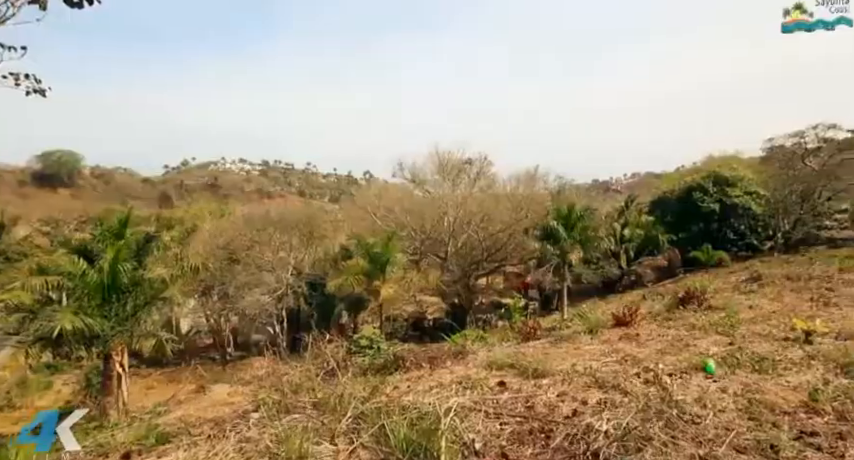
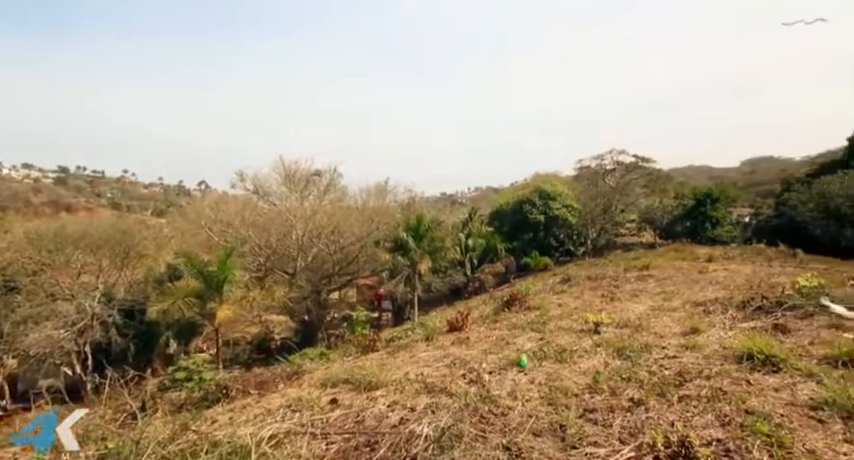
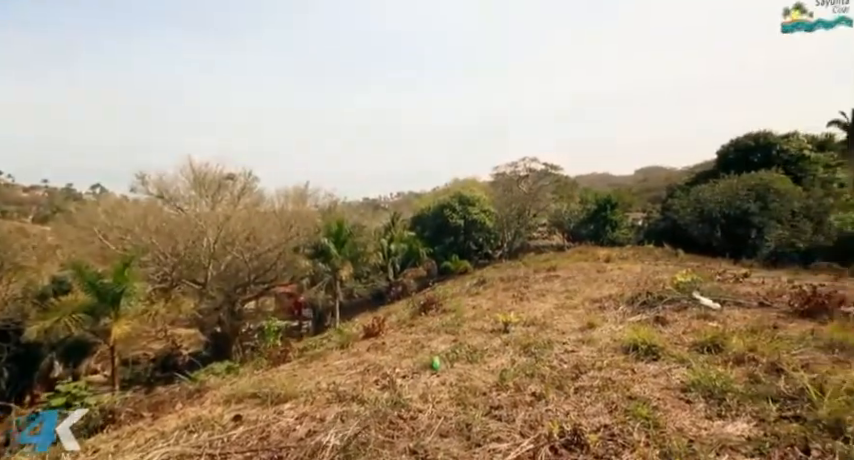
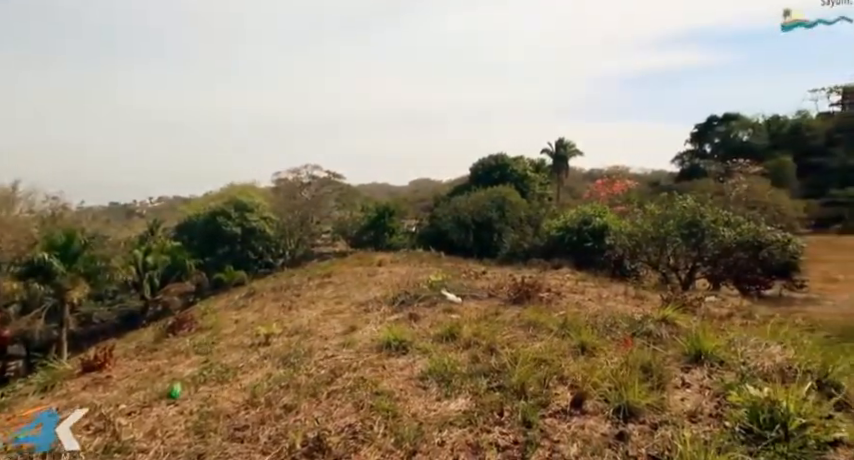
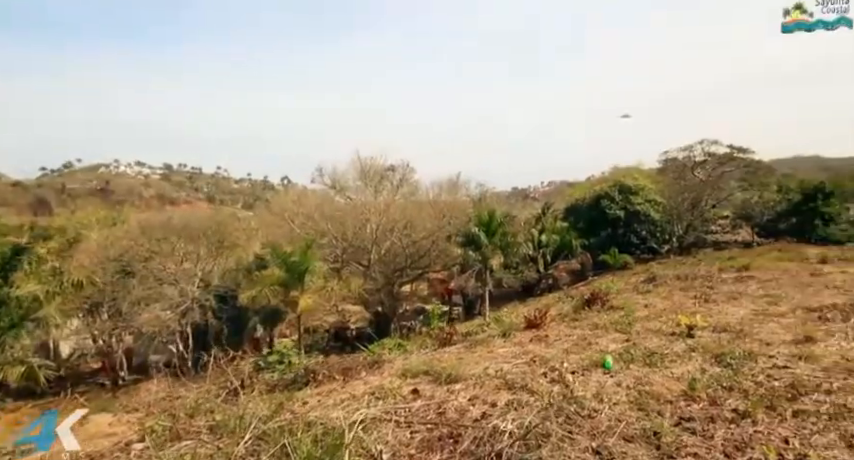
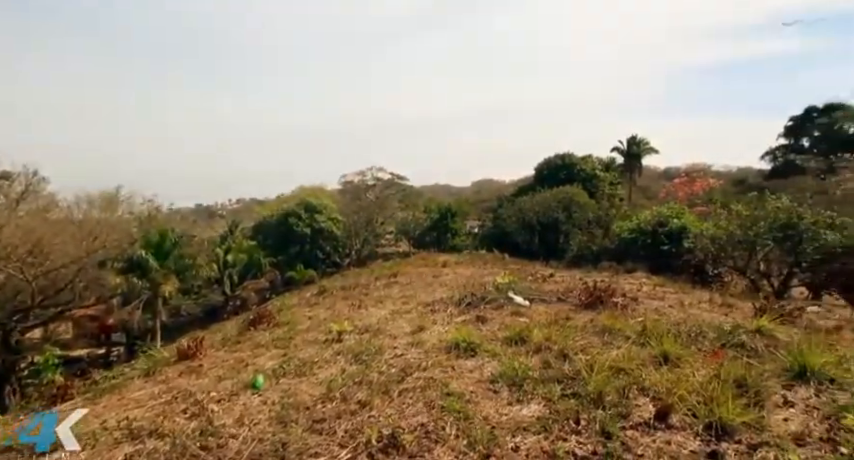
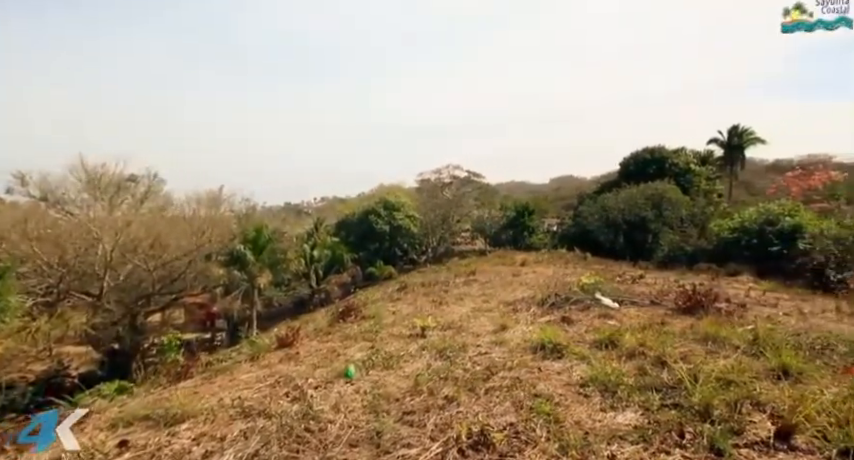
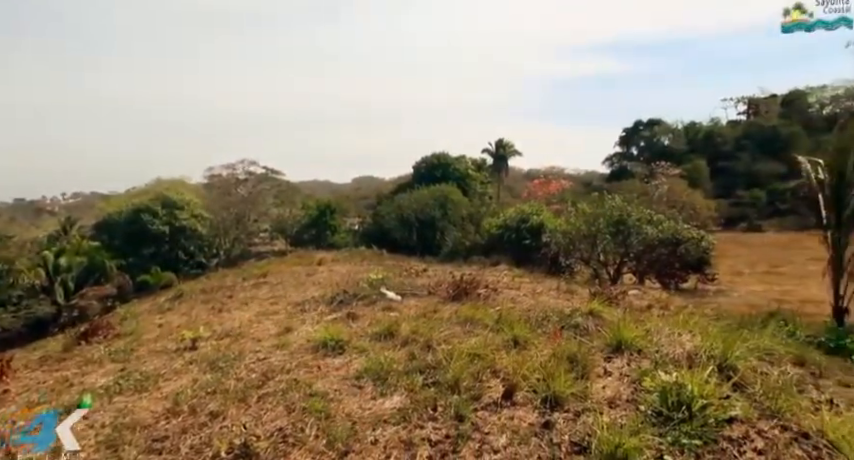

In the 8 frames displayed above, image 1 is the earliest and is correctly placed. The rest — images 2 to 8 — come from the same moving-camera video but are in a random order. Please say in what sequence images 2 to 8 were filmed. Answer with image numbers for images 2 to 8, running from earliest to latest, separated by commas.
5, 2, 3, 7, 6, 4, 8
